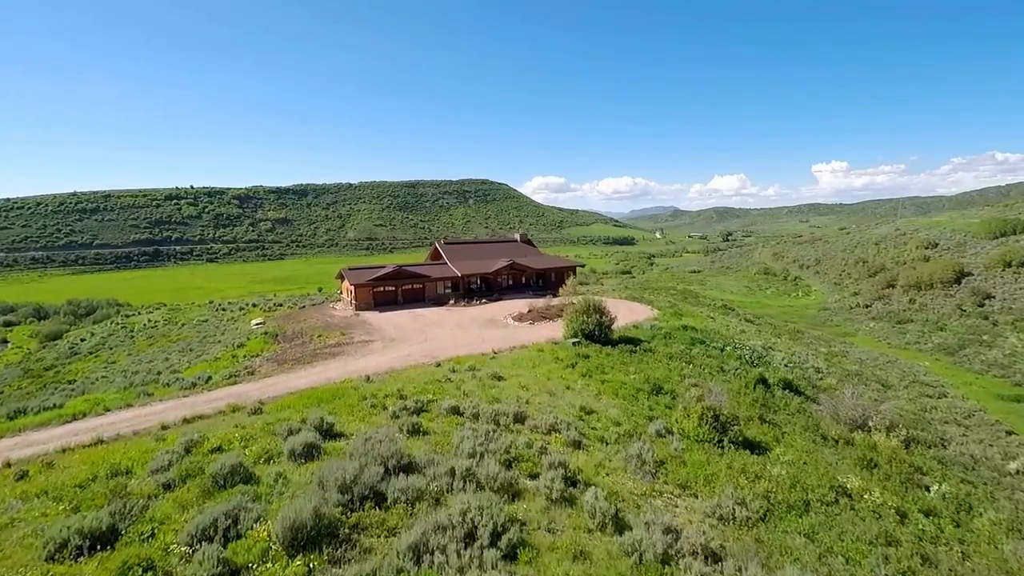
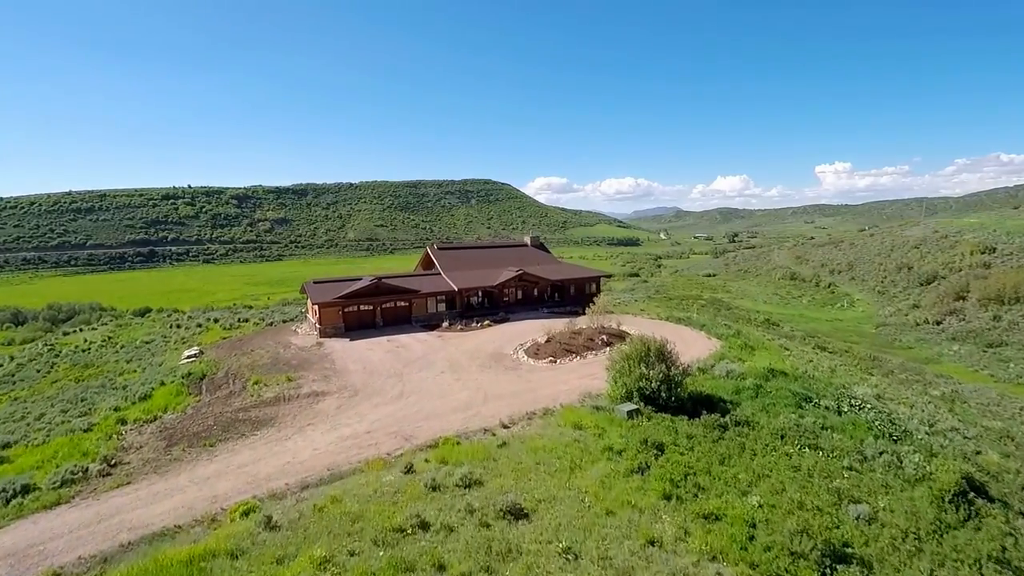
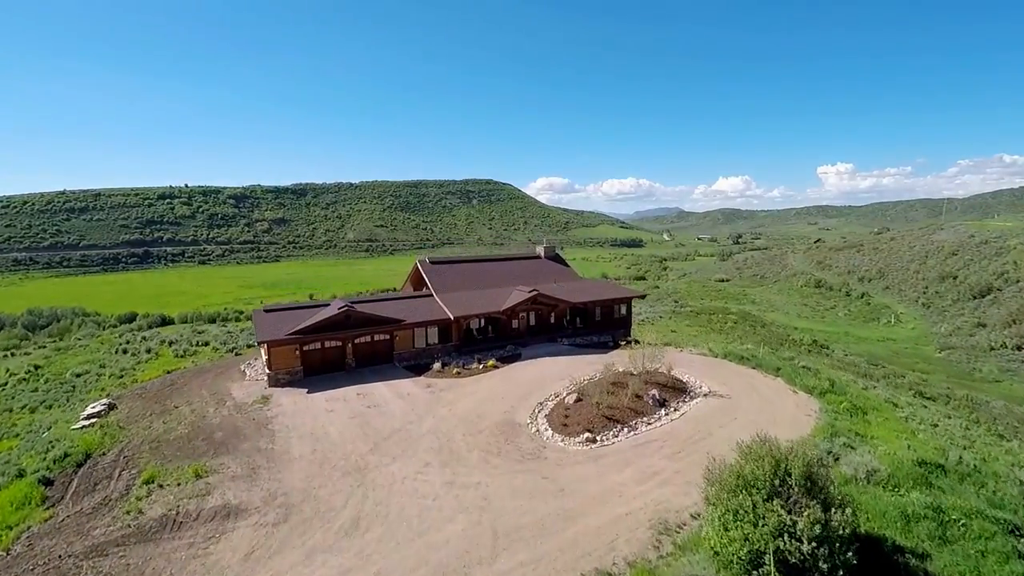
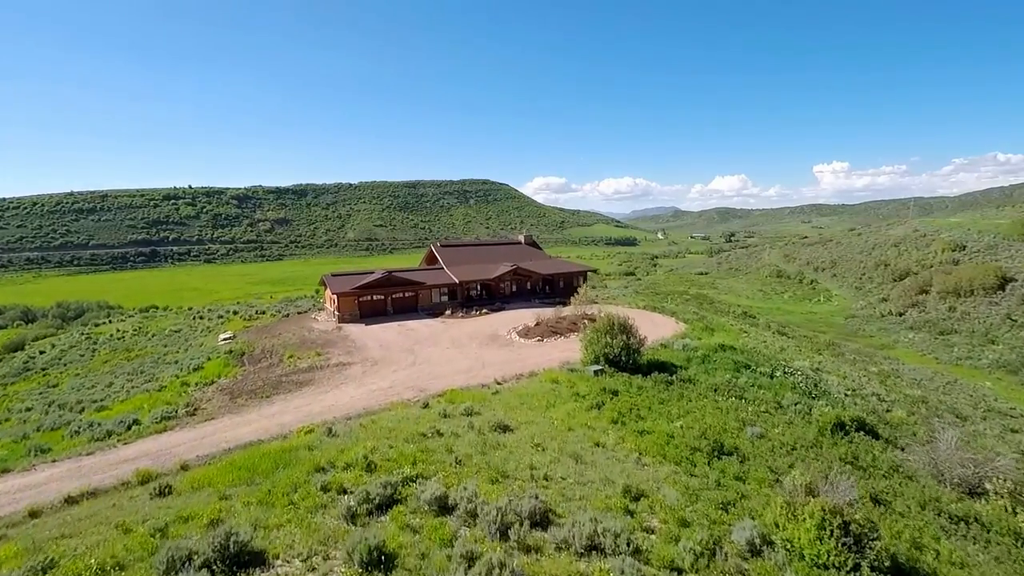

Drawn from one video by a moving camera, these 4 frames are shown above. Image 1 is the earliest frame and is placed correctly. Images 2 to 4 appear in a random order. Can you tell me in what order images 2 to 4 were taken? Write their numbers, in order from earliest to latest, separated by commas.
4, 2, 3
